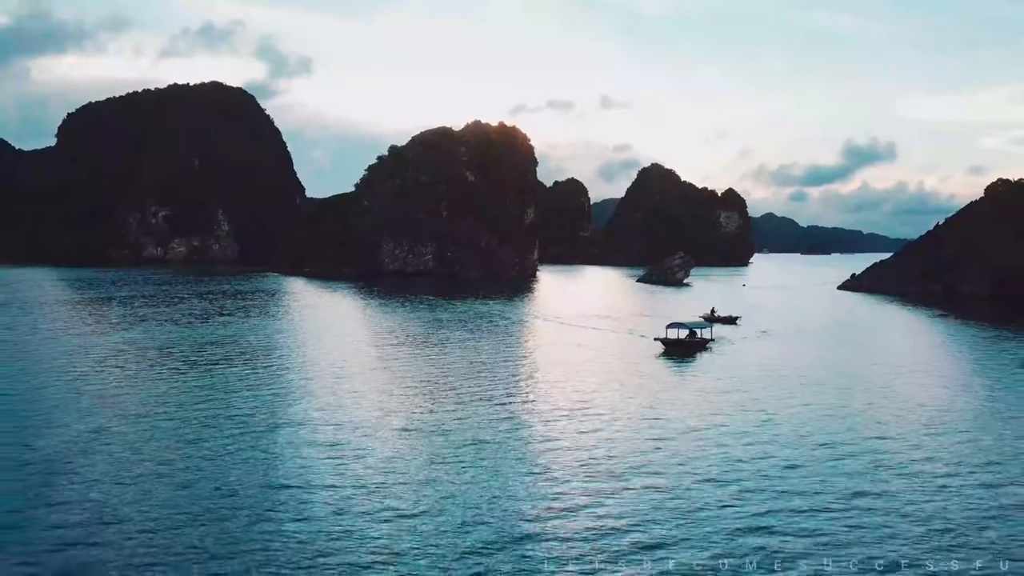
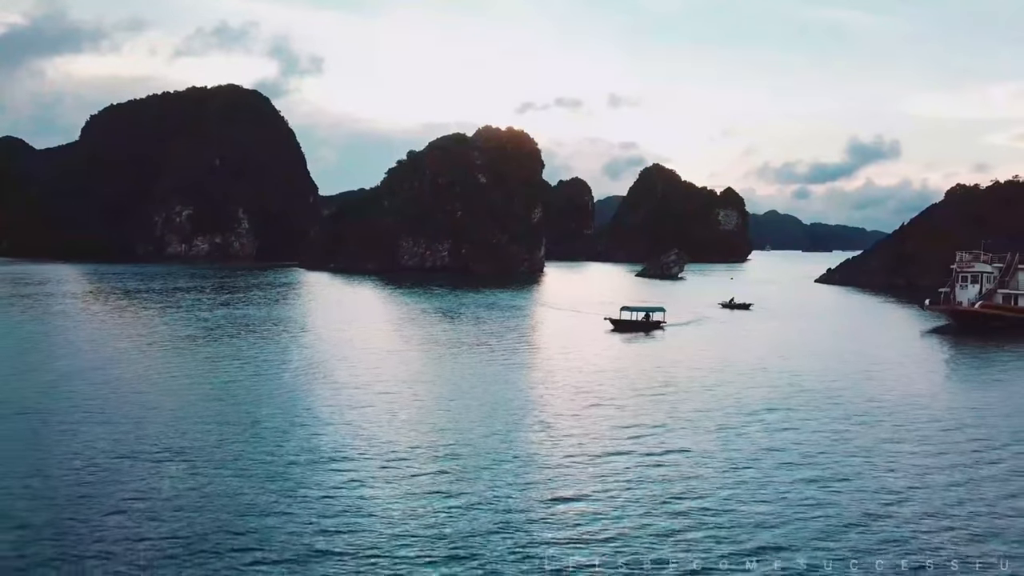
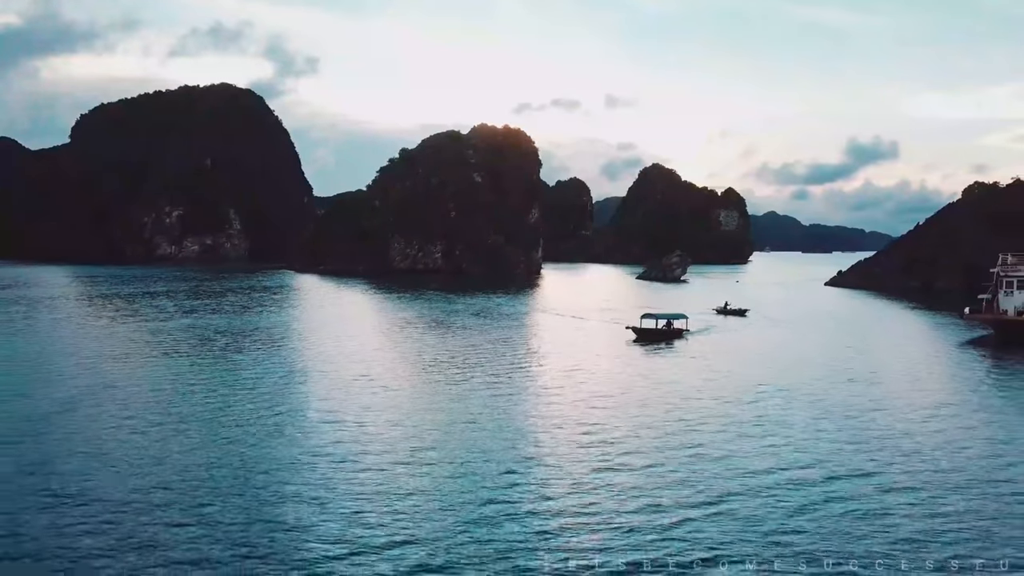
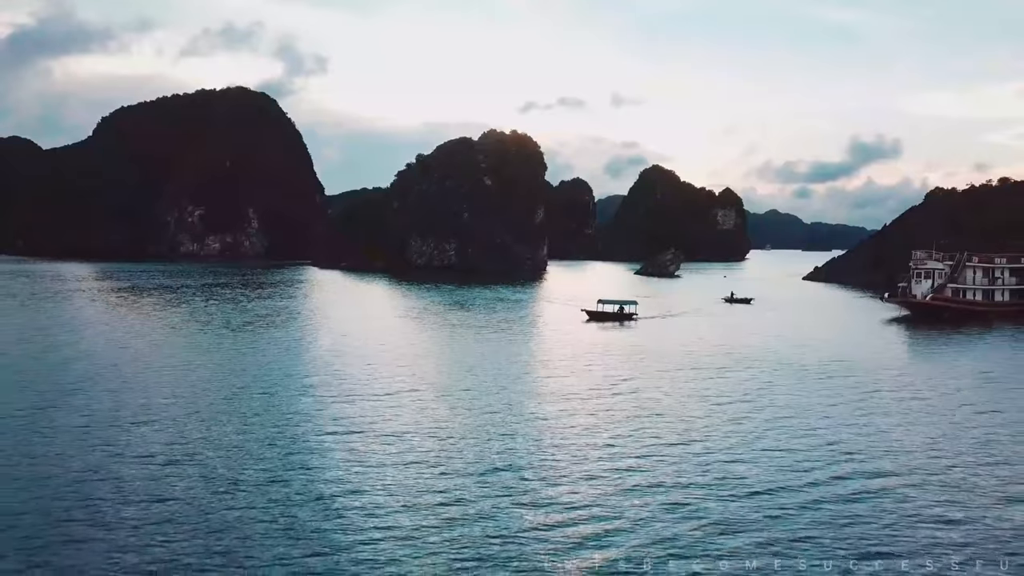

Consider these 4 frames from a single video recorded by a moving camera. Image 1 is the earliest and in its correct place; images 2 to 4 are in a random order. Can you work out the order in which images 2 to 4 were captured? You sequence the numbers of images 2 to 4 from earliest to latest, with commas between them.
3, 2, 4
